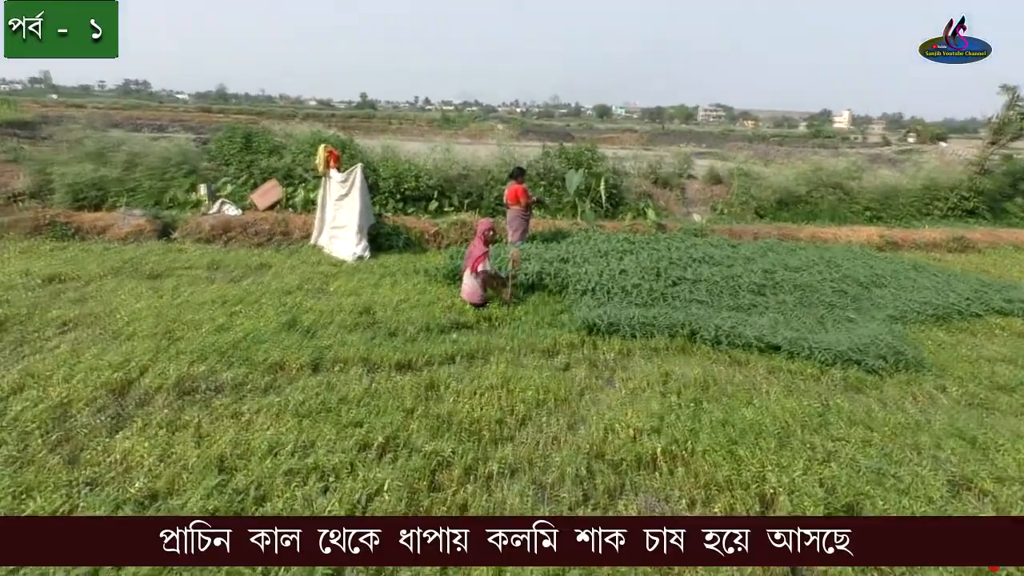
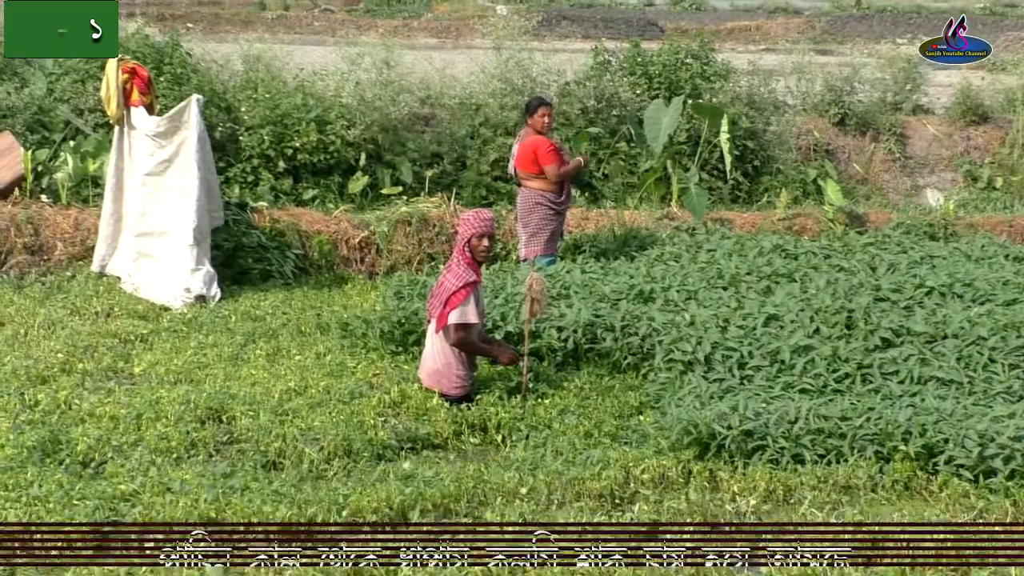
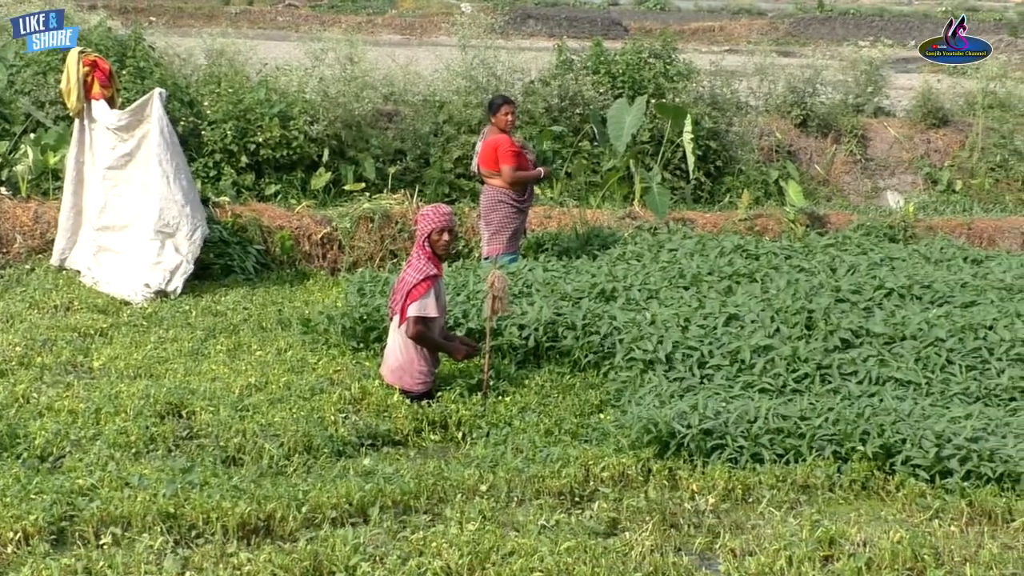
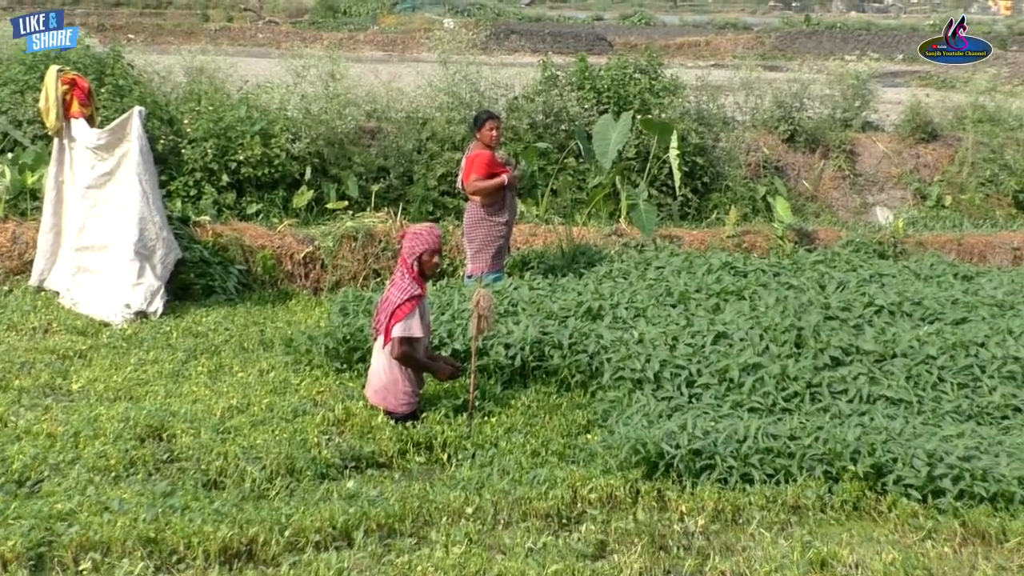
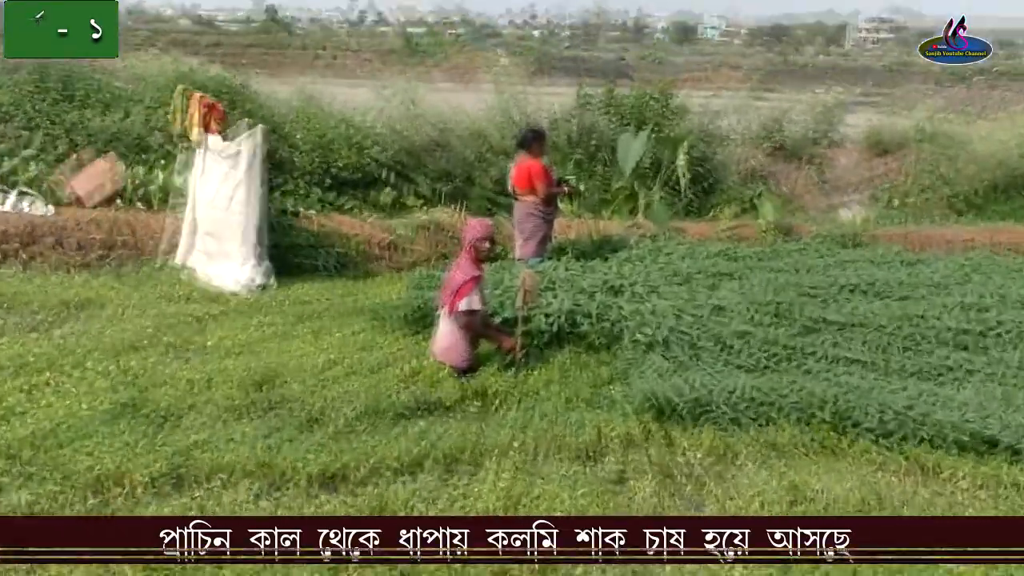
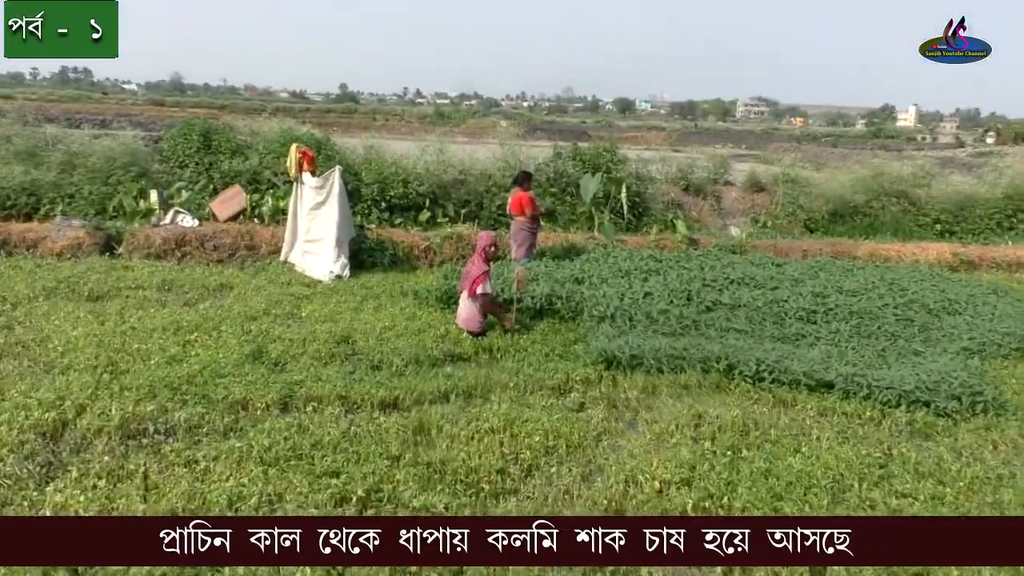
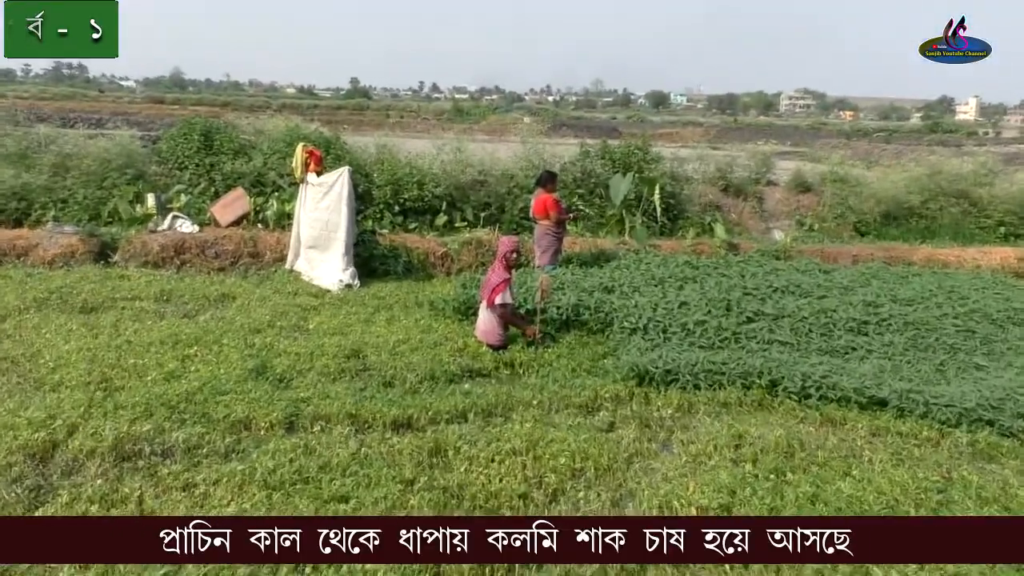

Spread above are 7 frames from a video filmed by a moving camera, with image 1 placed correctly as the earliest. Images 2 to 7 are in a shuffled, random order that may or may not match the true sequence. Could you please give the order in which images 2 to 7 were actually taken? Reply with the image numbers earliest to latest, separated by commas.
6, 7, 5, 2, 3, 4
